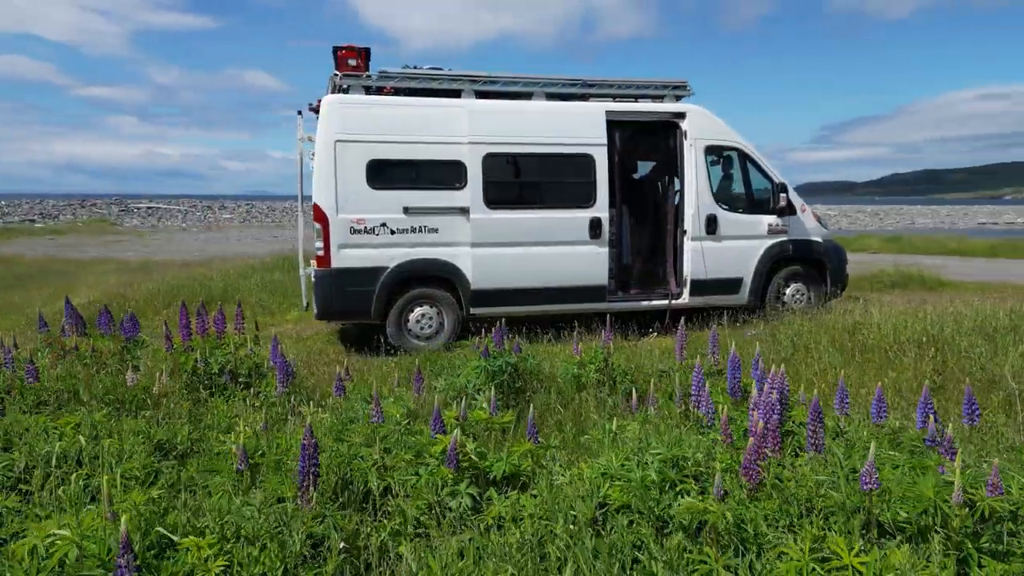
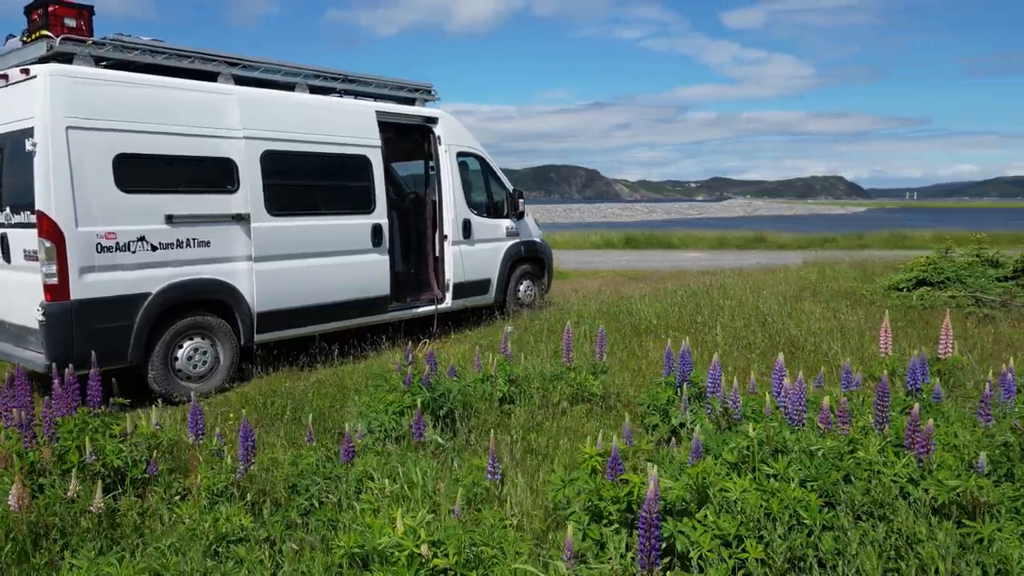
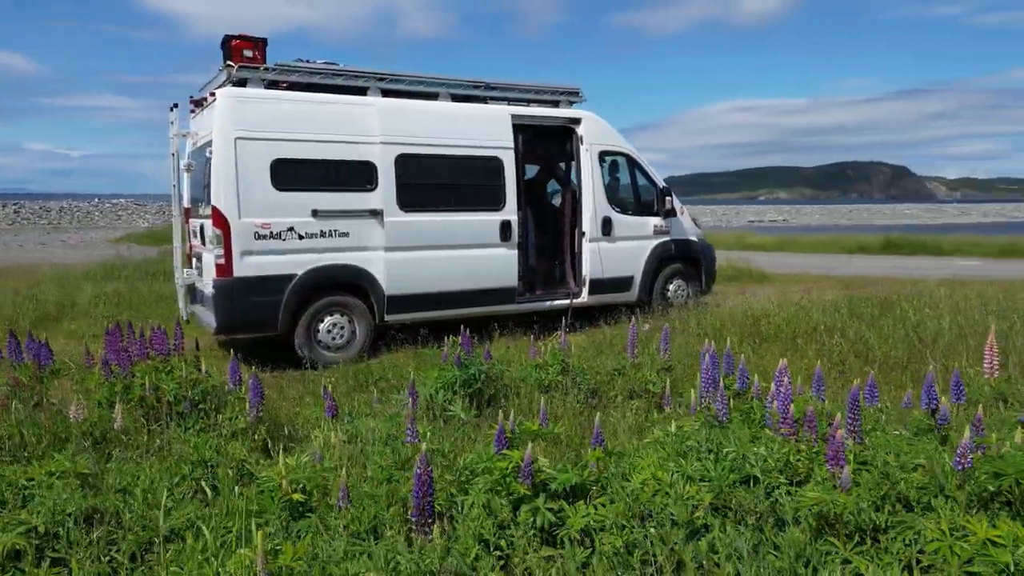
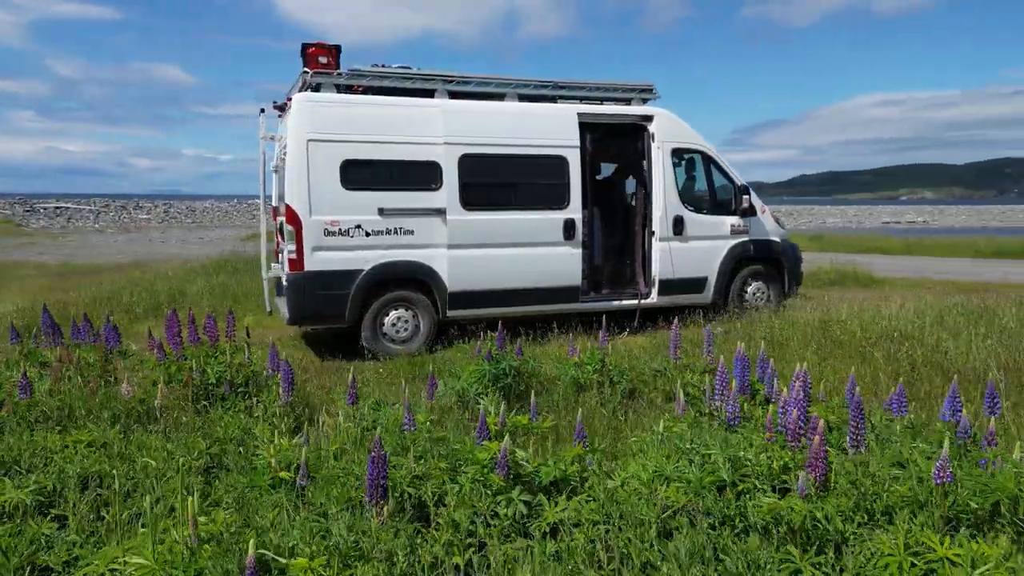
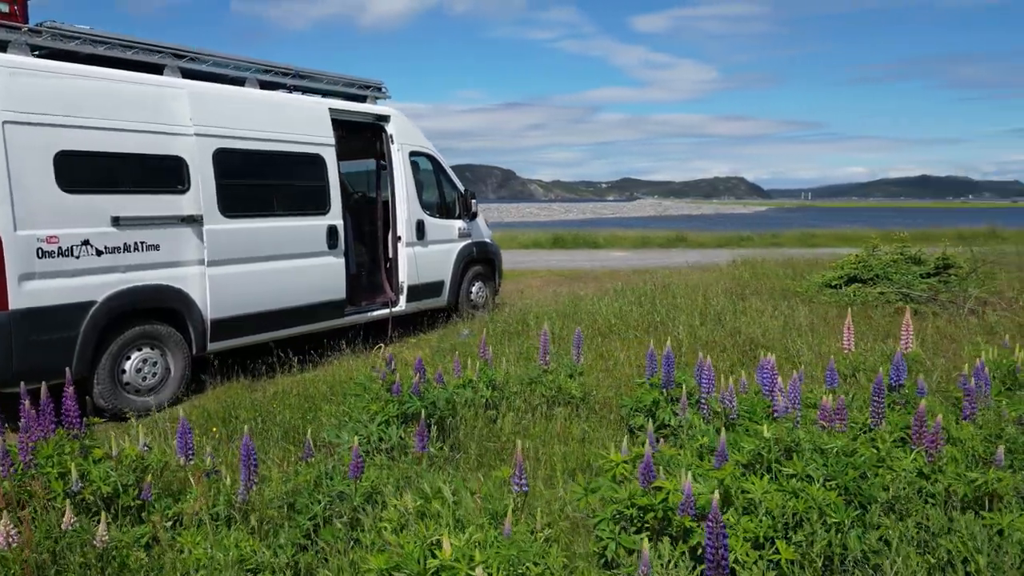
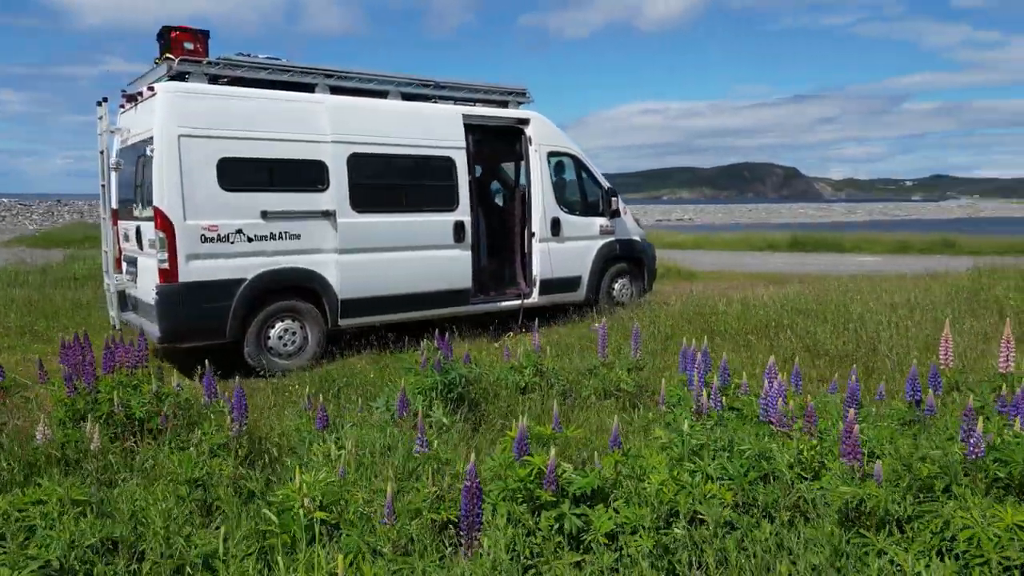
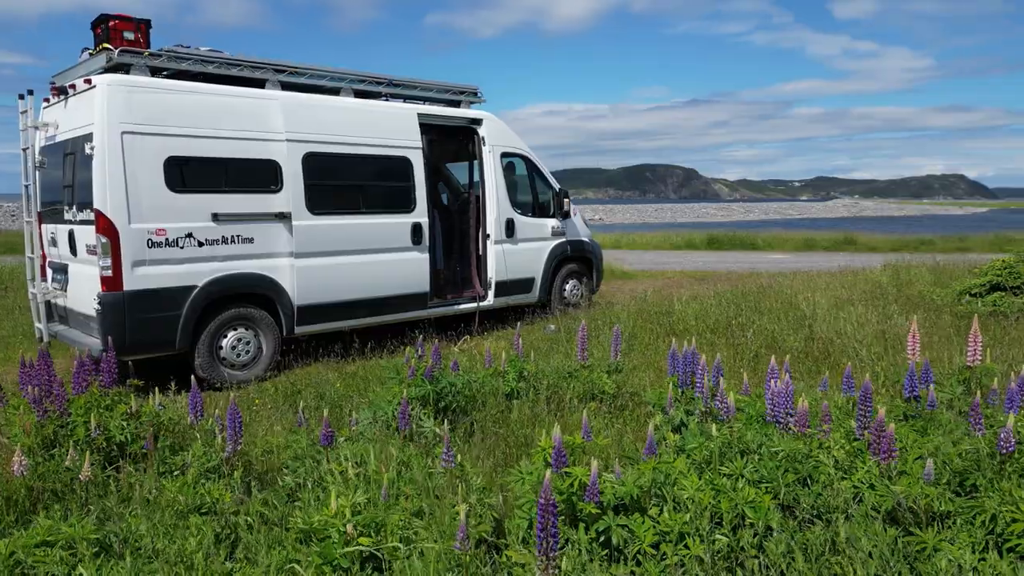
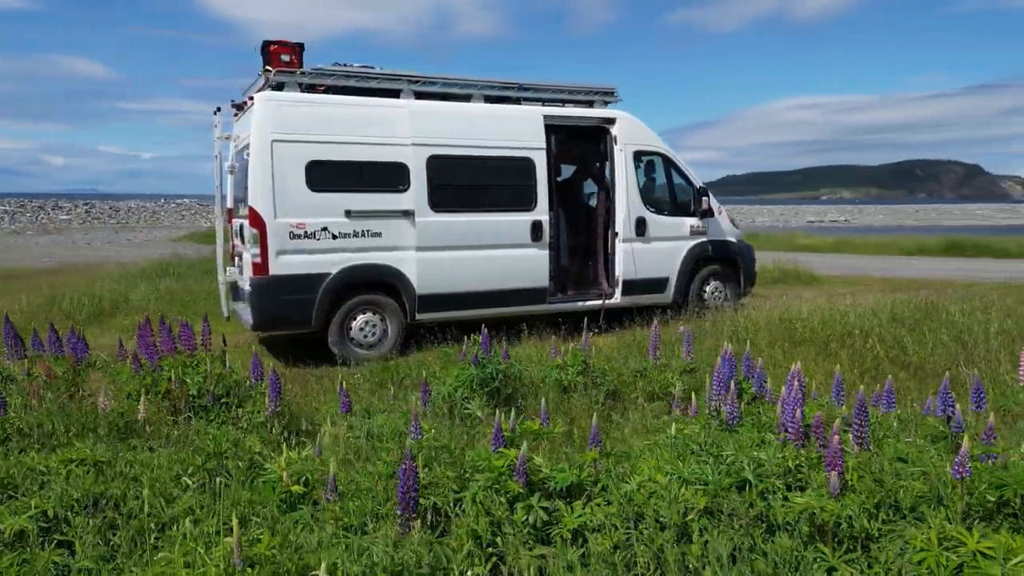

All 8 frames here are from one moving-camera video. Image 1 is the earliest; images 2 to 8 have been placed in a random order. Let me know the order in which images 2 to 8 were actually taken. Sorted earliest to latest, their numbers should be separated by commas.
4, 8, 3, 6, 7, 2, 5
